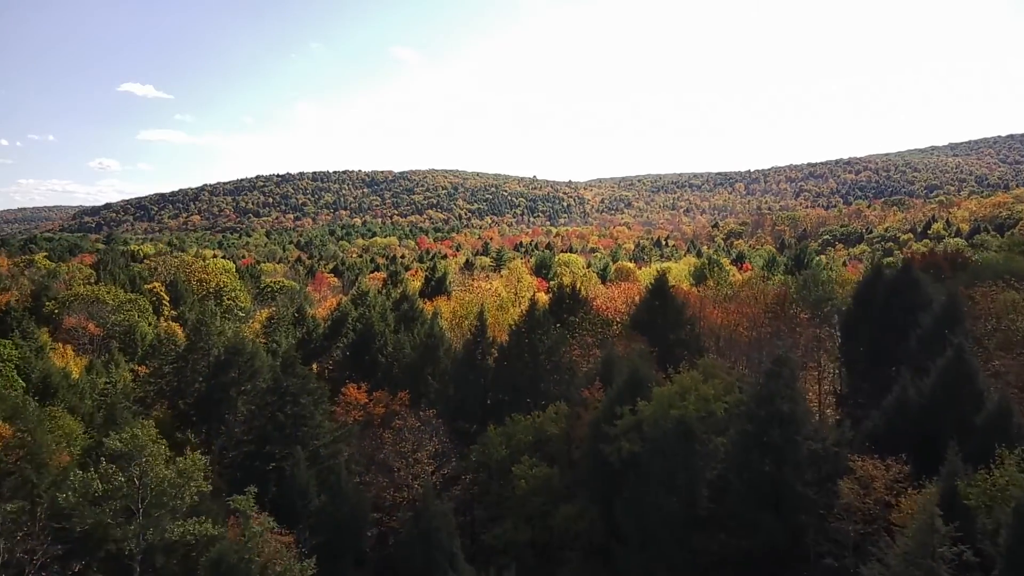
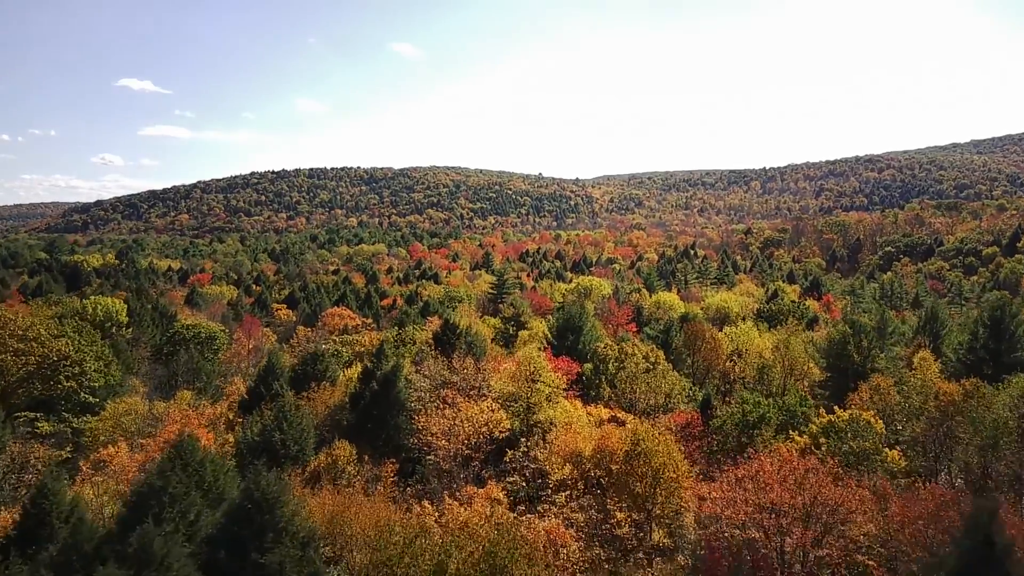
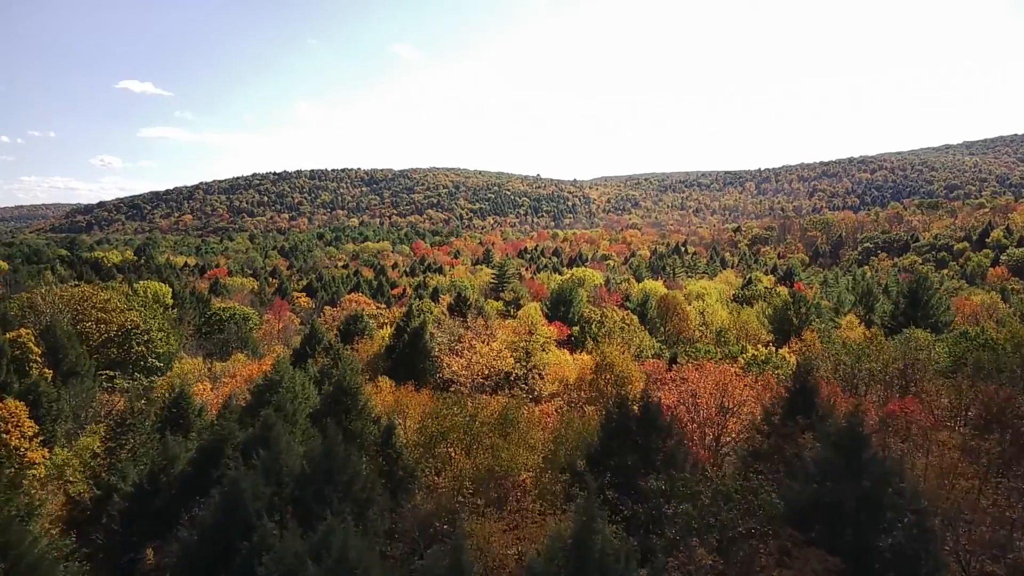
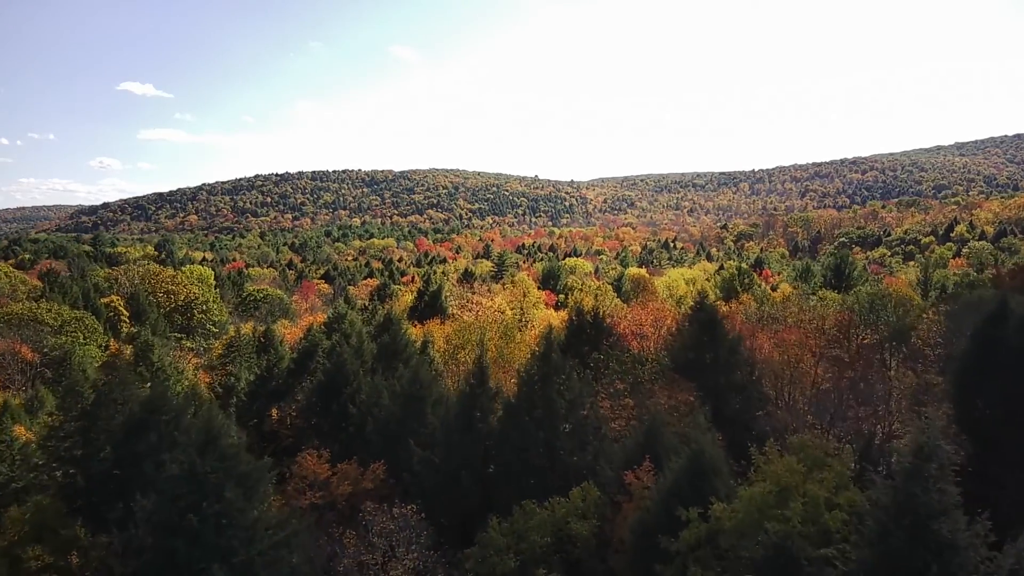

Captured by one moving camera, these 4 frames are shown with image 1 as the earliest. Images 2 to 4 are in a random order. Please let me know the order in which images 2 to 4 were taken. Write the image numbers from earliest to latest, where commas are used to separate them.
4, 3, 2
